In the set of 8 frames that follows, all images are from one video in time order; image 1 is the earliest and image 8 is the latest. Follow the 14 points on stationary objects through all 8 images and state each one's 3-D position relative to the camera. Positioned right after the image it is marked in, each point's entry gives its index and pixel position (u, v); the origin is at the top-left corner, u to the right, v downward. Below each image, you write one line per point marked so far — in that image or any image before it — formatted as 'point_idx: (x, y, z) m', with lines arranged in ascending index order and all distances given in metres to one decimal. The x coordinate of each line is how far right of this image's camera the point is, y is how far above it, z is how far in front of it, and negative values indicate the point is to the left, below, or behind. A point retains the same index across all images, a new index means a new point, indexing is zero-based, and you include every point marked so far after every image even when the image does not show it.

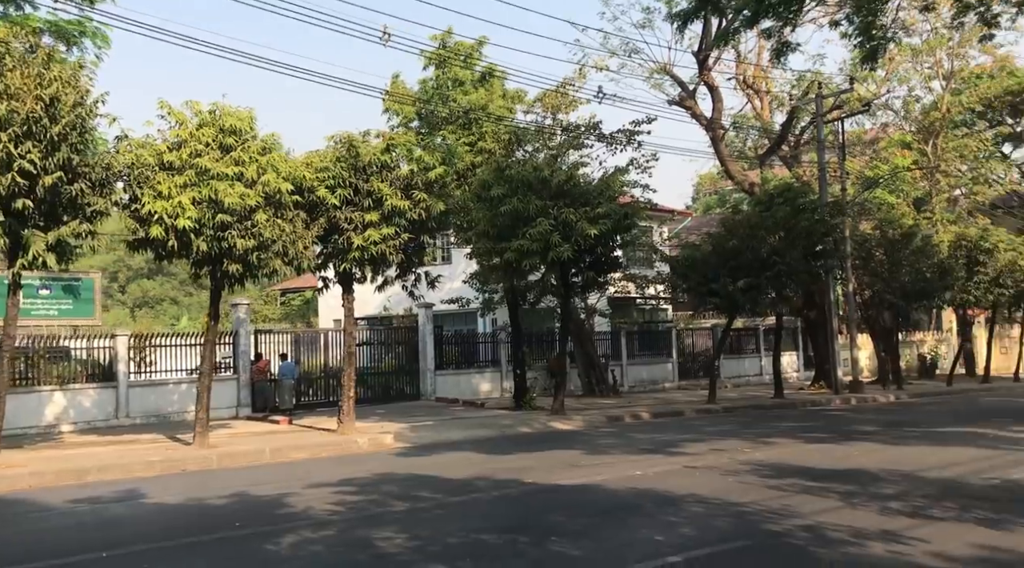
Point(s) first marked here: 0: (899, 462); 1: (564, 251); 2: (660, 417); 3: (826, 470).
0: (+4.3, -2.0, +10.4) m
1: (+0.9, +0.6, +16.6) m
2: (+3.1, -2.8, +19.5) m
3: (+3.1, -1.9, +9.4) m
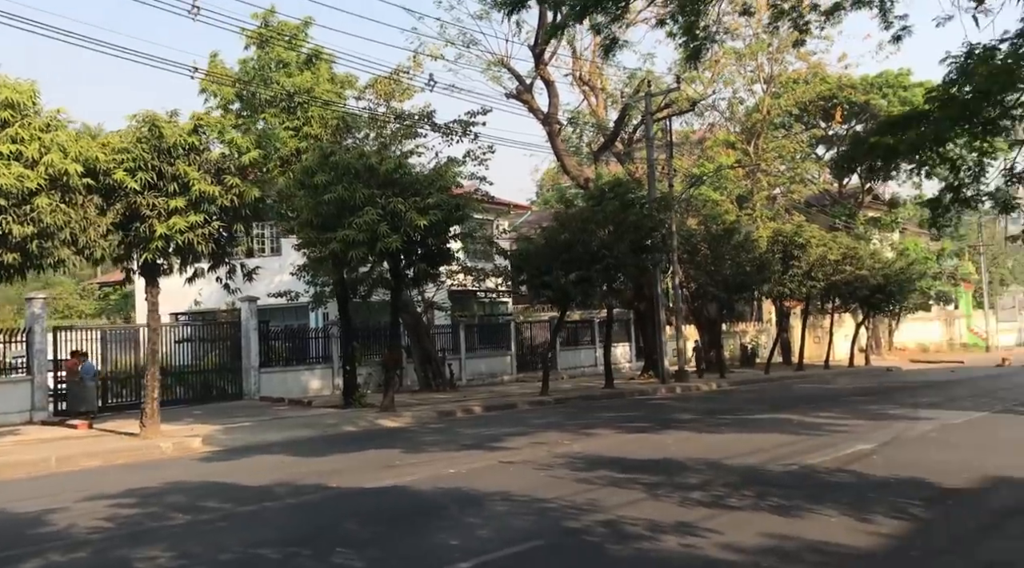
0: (+2.2, -1.9, +10.6) m
1: (-2.1, +0.7, +16.2) m
2: (-0.4, -2.6, +19.4) m
3: (+1.2, -1.8, +9.5) m
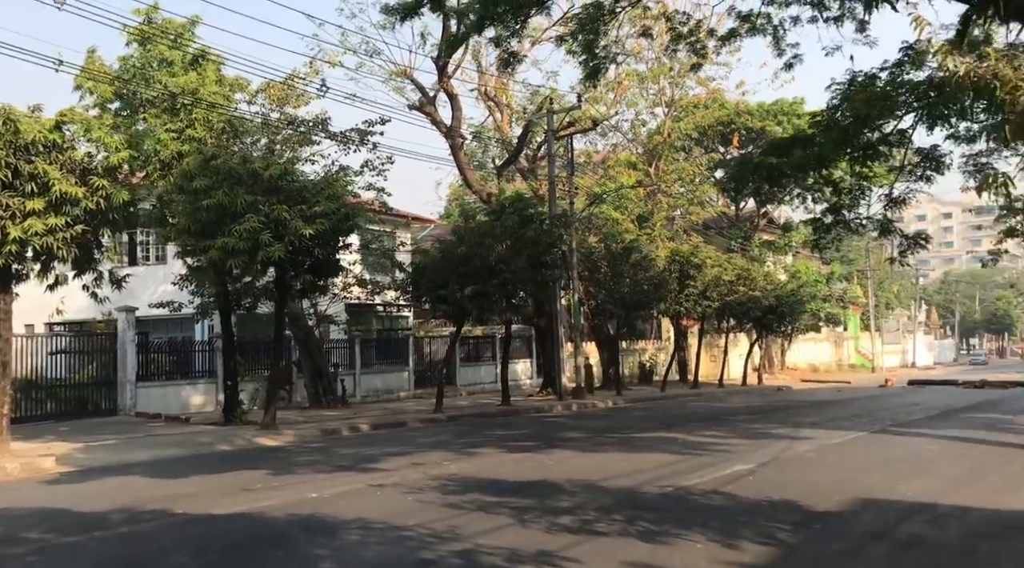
0: (+0.8, -2.1, +10.4) m
1: (-3.9, +0.5, +15.5) m
2: (-2.7, -2.9, +18.8) m
3: (0.0, -1.9, +9.1) m
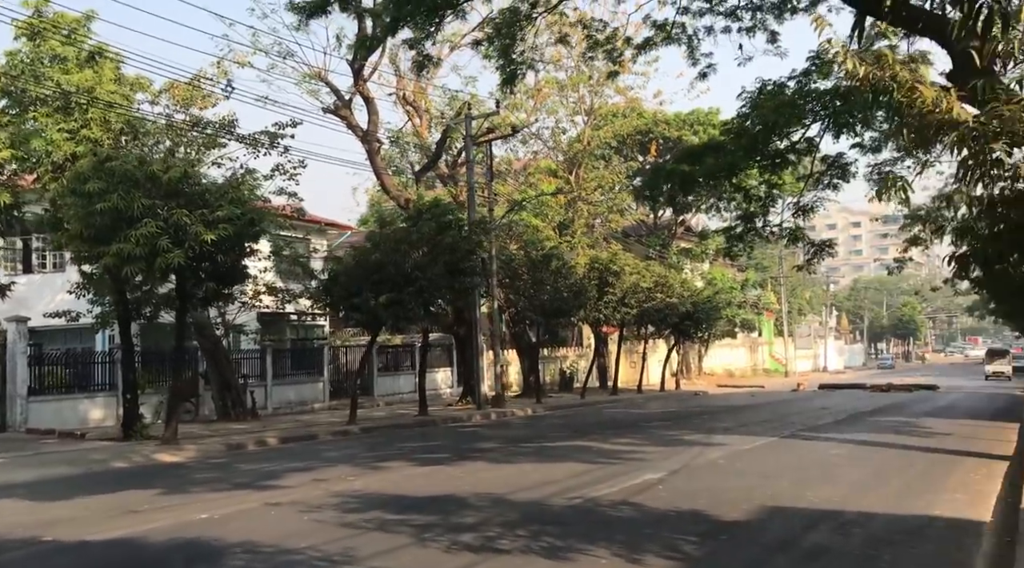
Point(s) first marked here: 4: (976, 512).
0: (-0.2, -2.2, +10.1) m
1: (-5.4, +0.4, +14.9) m
2: (-4.3, -3.0, +18.2) m
3: (-0.9, -2.0, +8.8) m
4: (+4.9, -2.4, +10.1) m
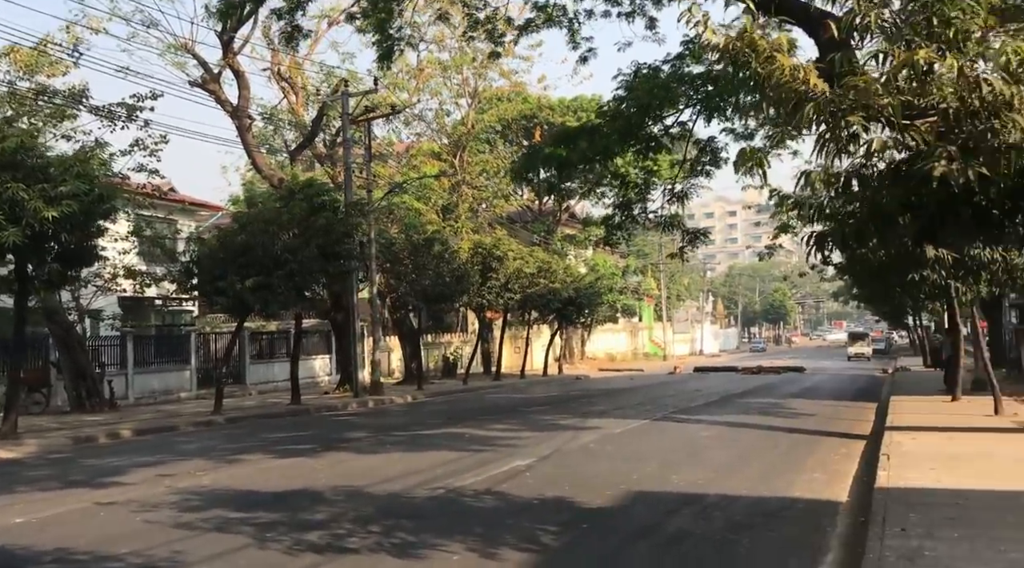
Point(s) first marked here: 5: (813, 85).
0: (-1.6, -2.0, +9.6) m
1: (-7.3, +0.7, +13.7) m
2: (-6.7, -2.7, +17.2) m
3: (-2.2, -1.8, +8.2) m
4: (+3.5, -2.2, +10.2) m
5: (+1.9, +1.2, +5.8) m
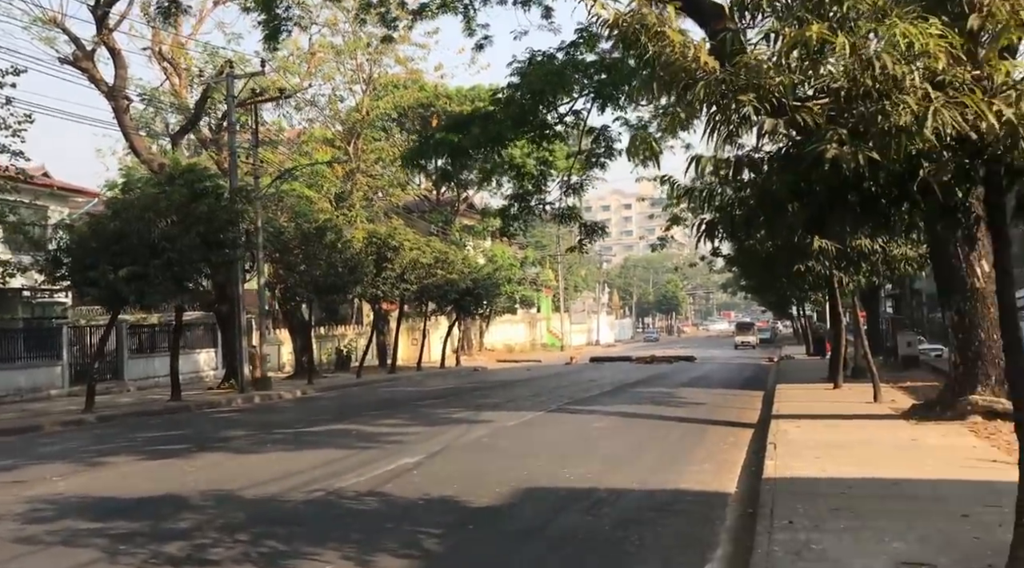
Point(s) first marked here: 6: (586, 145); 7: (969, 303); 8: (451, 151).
0: (-2.7, -1.9, +9.1) m
1: (-8.8, +0.8, +12.5) m
2: (-8.6, -2.5, +16.0) m
3: (-3.1, -1.8, +7.6) m
4: (+2.3, -2.1, +10.1) m
5: (+1.1, +1.3, +5.6) m
6: (+1.4, +2.6, +17.5) m
7: (+6.4, -0.3, +13.2) m
8: (-0.9, +2.0, +14.5) m
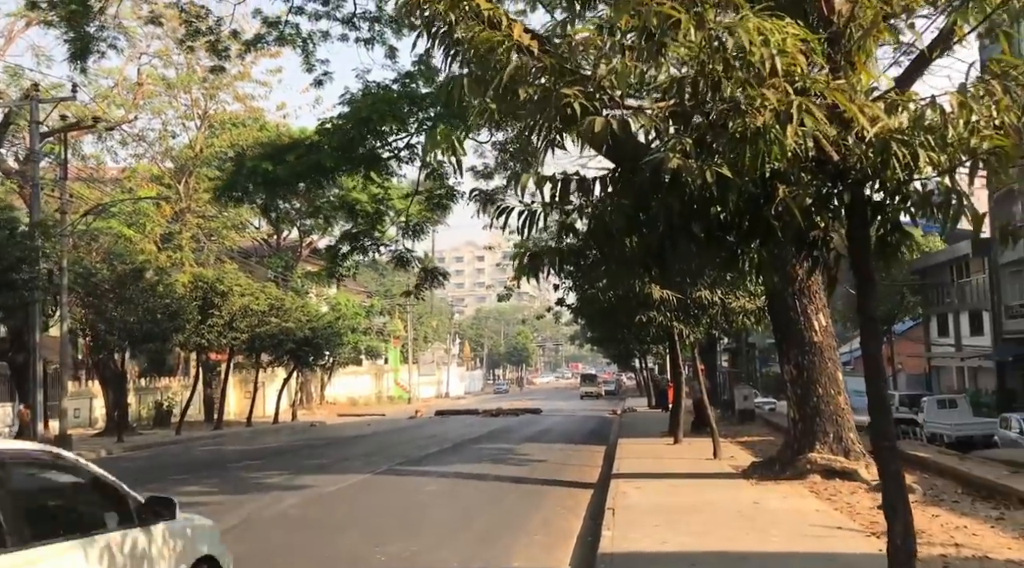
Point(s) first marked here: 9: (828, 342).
0: (-4.3, -2.2, +7.2) m
1: (-10.9, +0.4, +9.7) m
2: (-11.2, -3.1, +13.1) m
3: (-4.5, -2.0, +5.7) m
4: (+0.4, -2.6, +9.0) m
5: (0.0, +1.1, +4.5) m
6: (-1.6, +1.8, +16.4) m
7: (+4.0, -1.0, +12.8) m
8: (-3.4, +1.4, +13.0) m
9: (+4.3, -0.8, +12.9) m
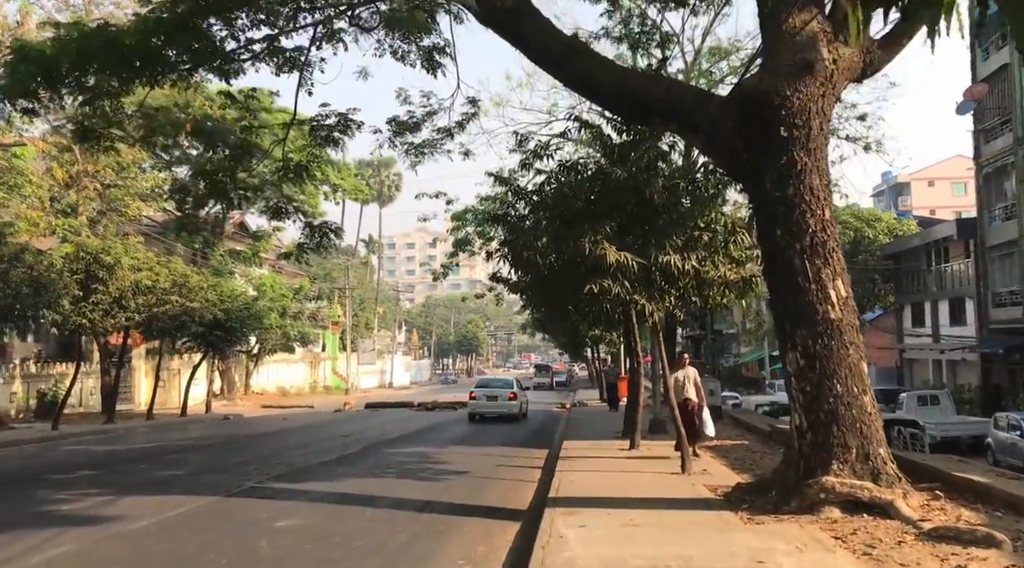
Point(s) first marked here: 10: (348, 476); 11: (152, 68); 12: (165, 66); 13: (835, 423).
0: (-5.1, -1.7, +3.1) m
1: (-11.7, +1.0, +5.3) m
2: (-12.3, -2.5, +8.7) m
3: (-5.2, -1.5, +1.6) m
4: (-0.4, -2.2, +5.2) m
5: (-0.5, +1.5, +0.6) m
6: (-2.7, +2.3, +12.4) m
7: (+3.0, -0.5, +9.1) m
8: (-4.4, +1.9, +8.9) m
9: (+3.3, -0.4, +9.2) m
10: (-2.3, -2.8, +13.6) m
11: (-3.4, +2.2, +9.1) m
12: (-3.3, +2.3, +9.2) m
13: (+3.1, -1.3, +9.0) m
